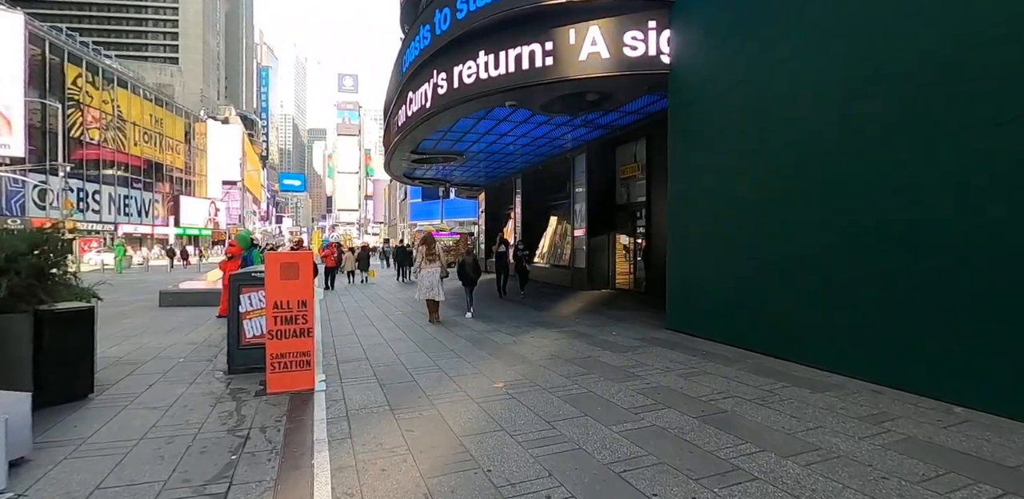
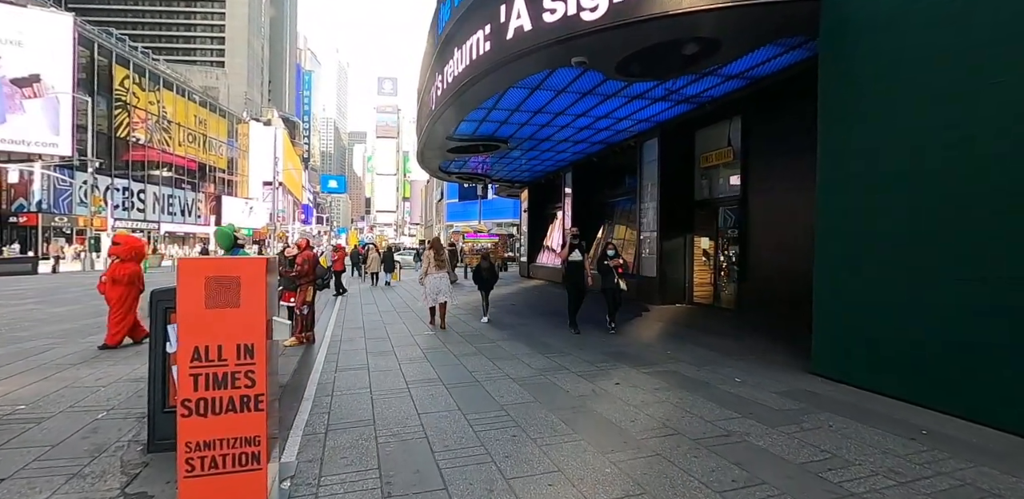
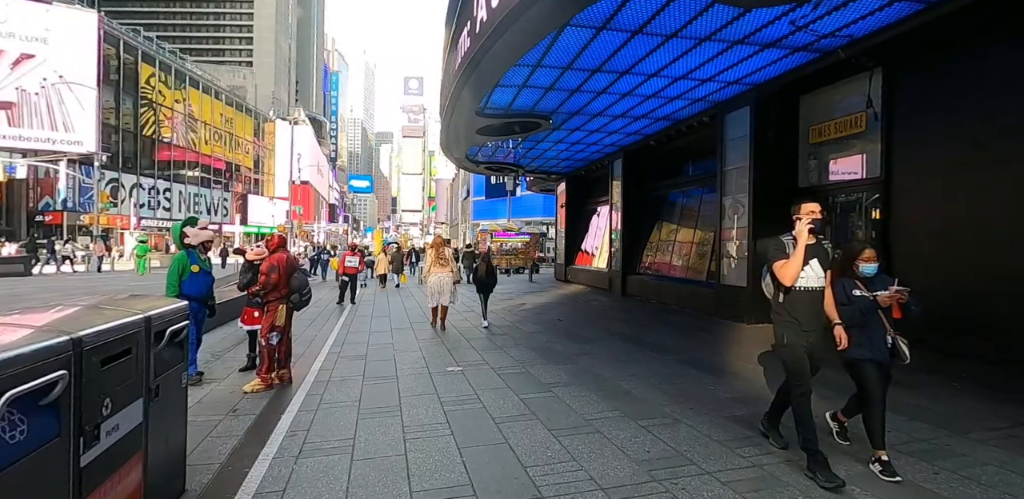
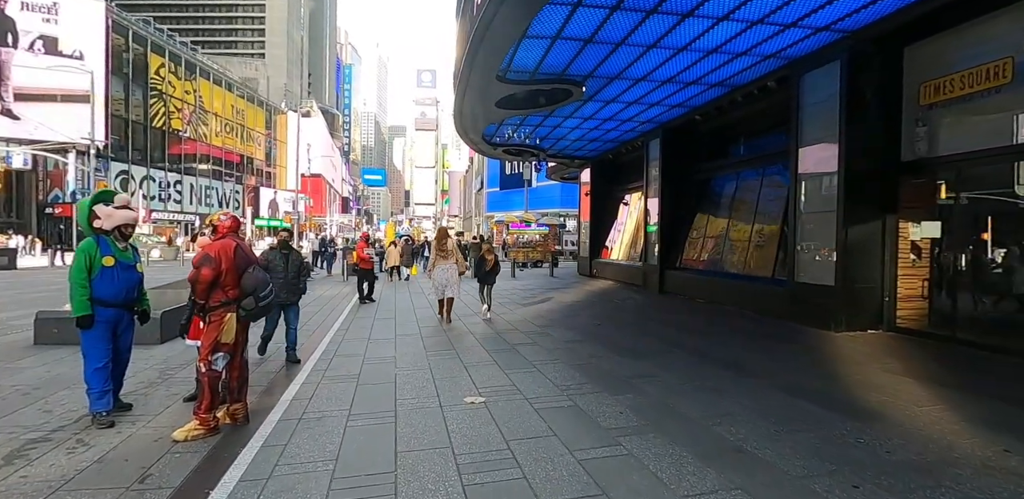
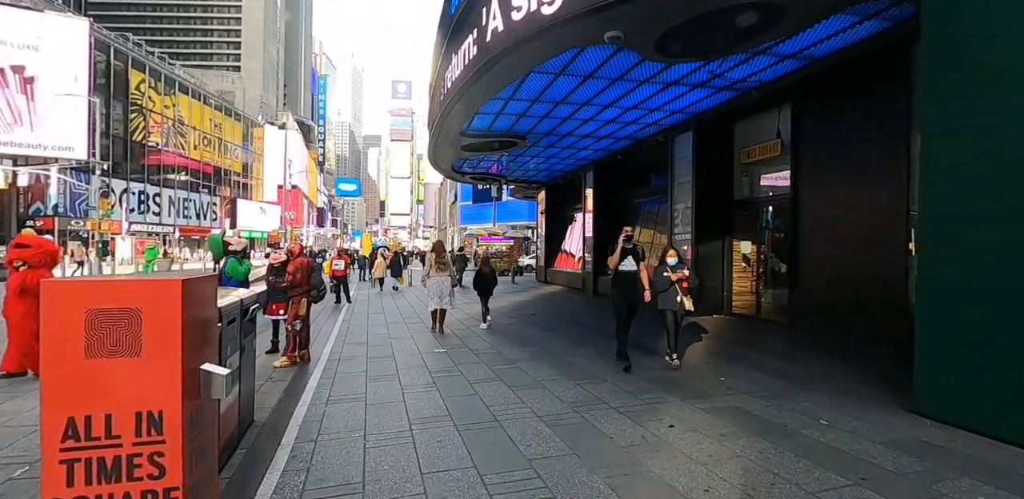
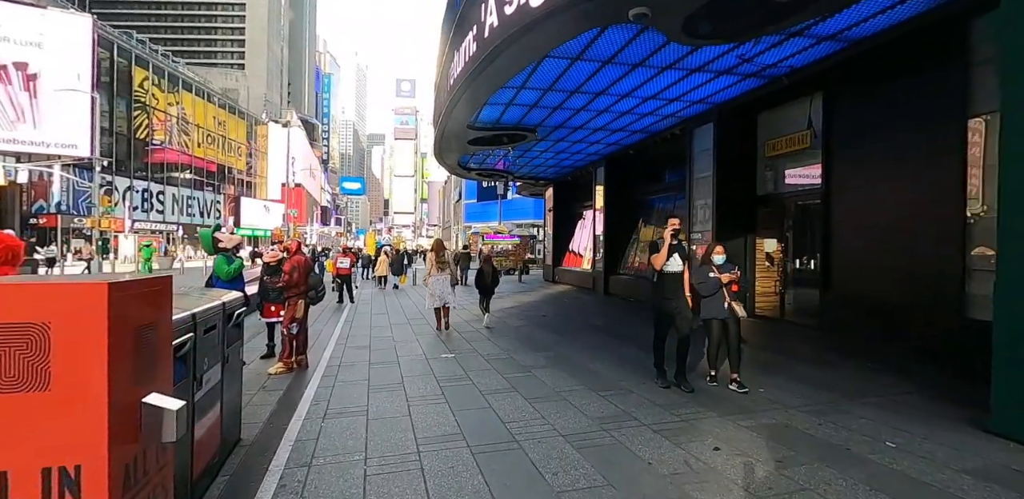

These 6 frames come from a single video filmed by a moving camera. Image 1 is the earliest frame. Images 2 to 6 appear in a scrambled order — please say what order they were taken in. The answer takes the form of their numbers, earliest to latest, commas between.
2, 5, 6, 3, 4
